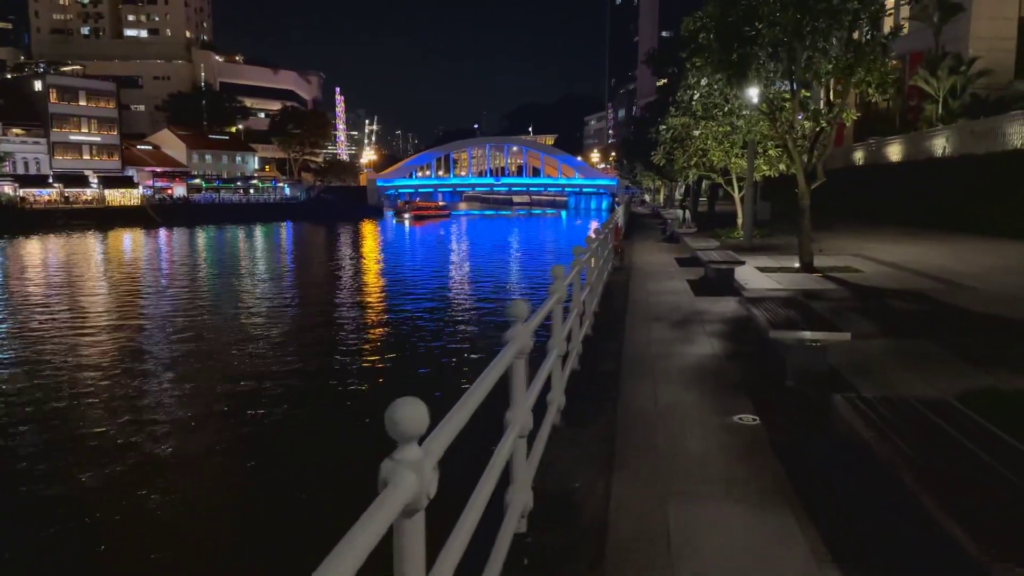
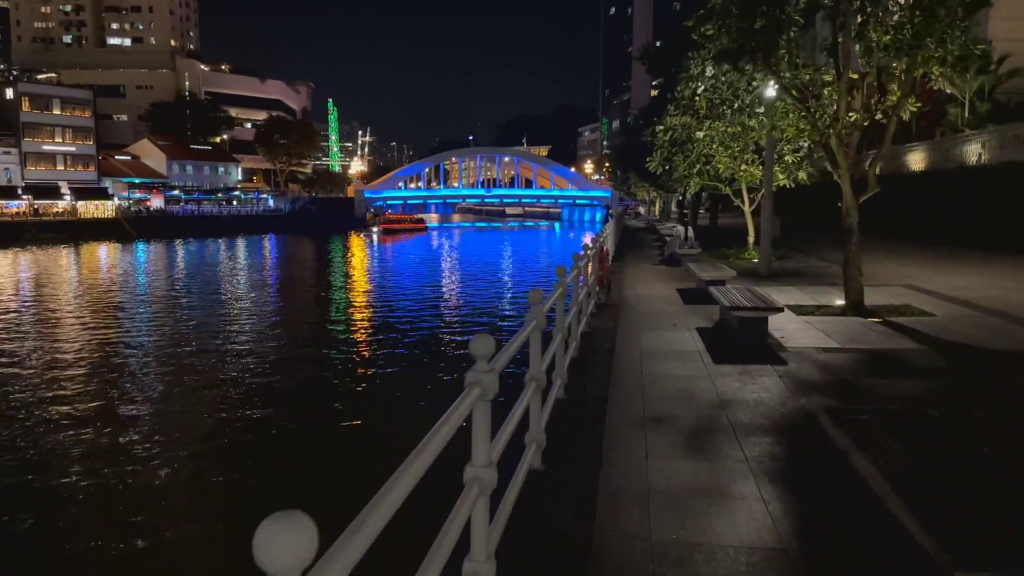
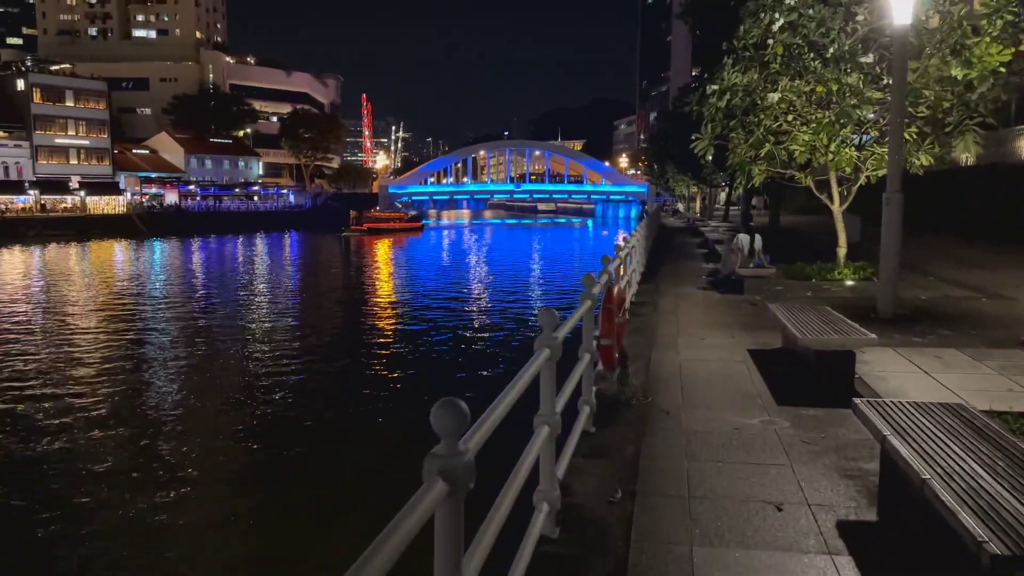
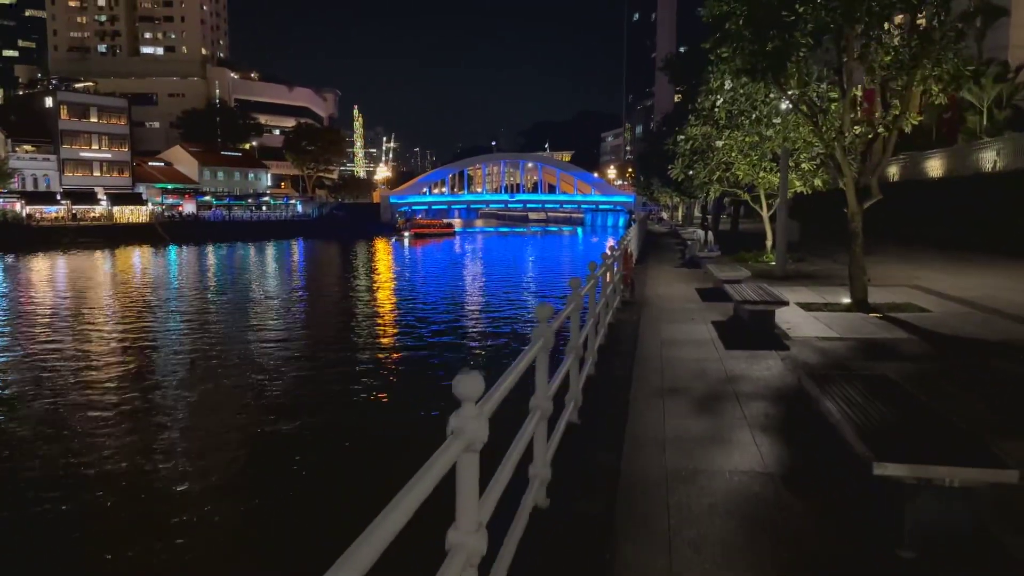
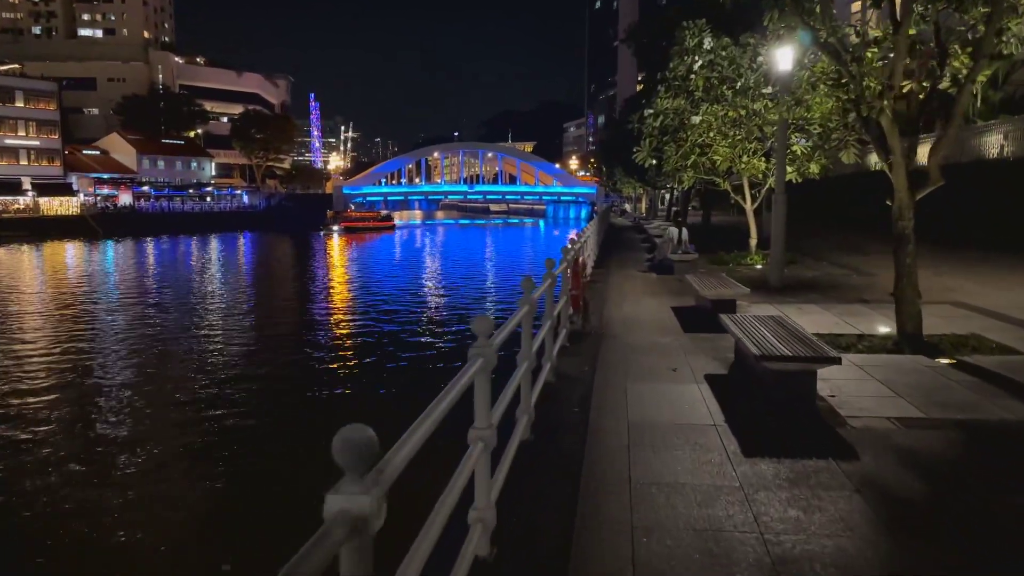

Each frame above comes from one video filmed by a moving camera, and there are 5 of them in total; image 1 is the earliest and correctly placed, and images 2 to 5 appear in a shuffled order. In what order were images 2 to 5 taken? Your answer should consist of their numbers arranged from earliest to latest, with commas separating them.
4, 2, 5, 3
